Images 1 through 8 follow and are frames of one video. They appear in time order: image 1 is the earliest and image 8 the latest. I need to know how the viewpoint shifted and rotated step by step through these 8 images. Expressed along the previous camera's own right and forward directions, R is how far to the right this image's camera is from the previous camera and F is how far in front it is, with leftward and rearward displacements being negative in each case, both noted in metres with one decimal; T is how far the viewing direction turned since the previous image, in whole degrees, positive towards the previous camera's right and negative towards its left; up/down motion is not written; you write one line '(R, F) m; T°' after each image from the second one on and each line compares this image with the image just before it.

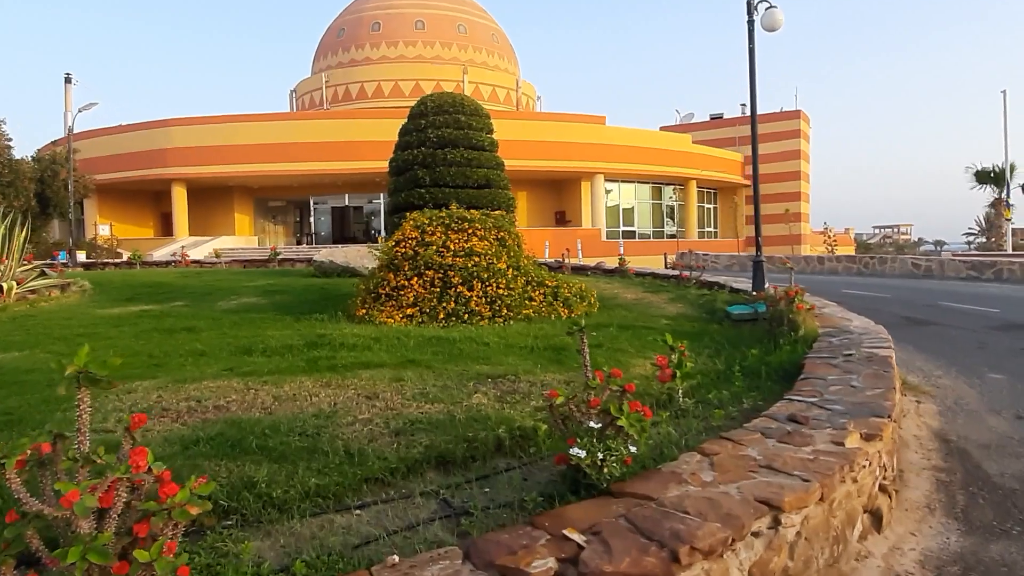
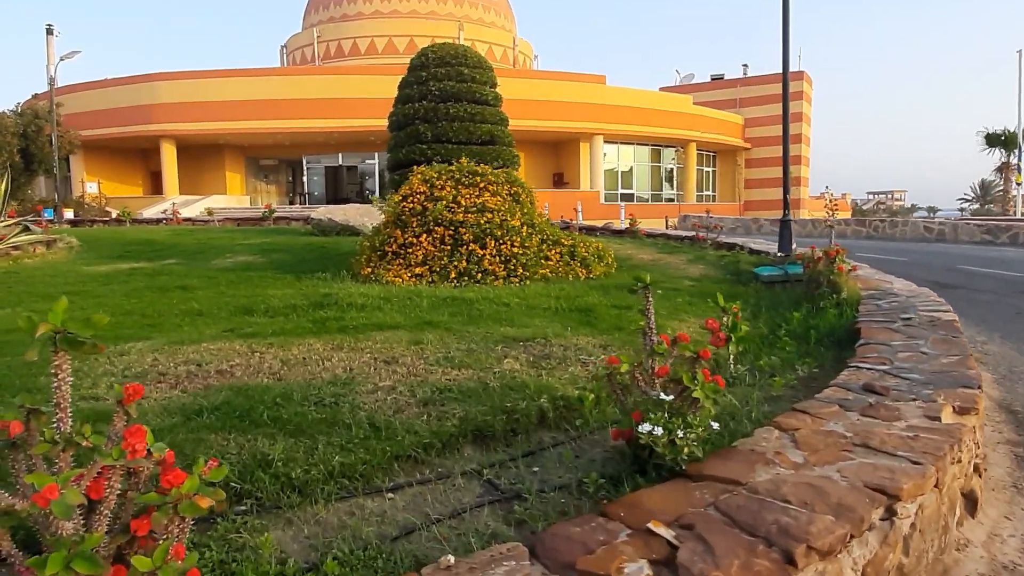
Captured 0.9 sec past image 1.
(-0.3, +0.5) m; +1°
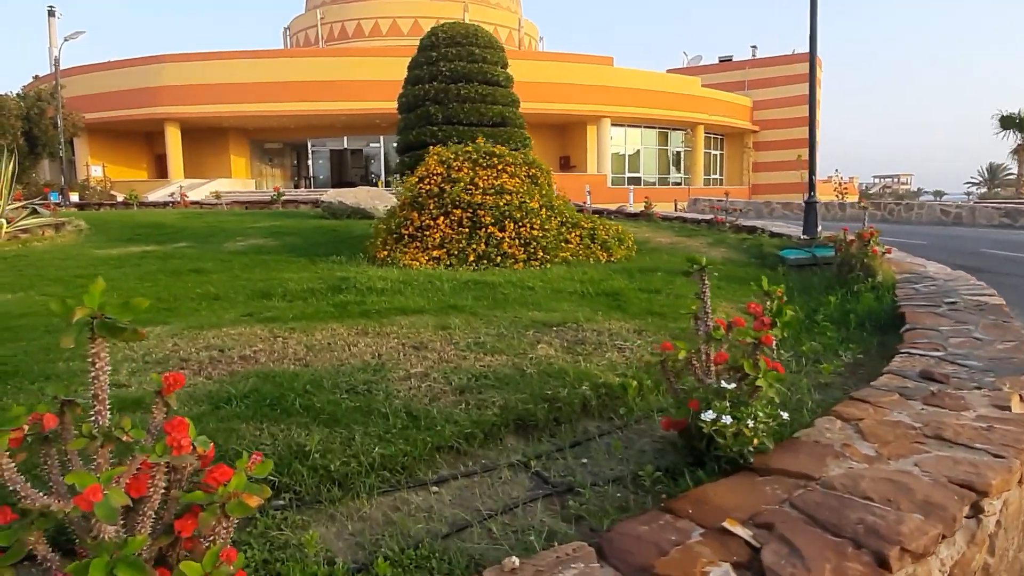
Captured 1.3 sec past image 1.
(-0.2, +0.2) m; 0°
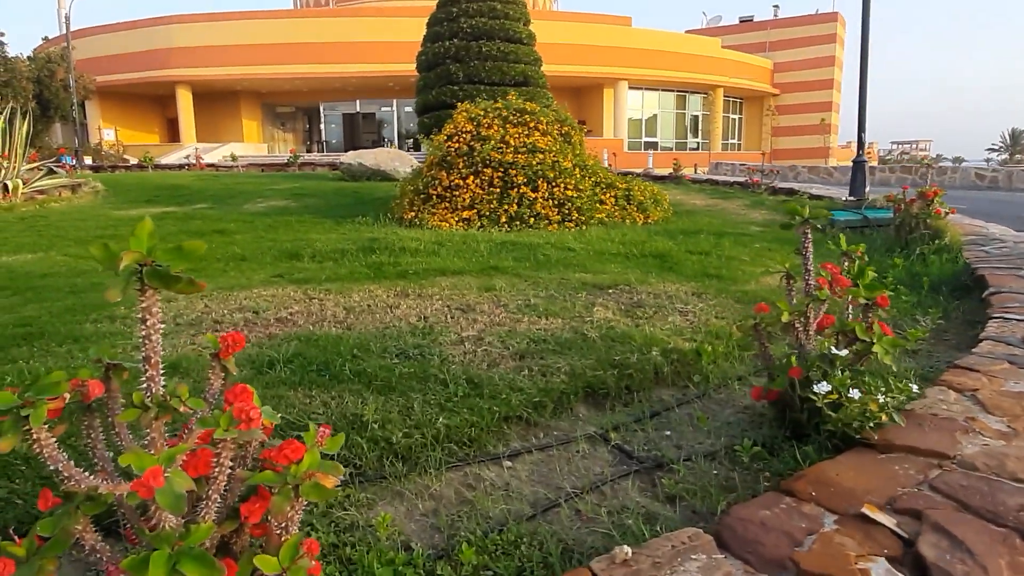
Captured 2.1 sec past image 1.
(-0.3, +0.3) m; -1°
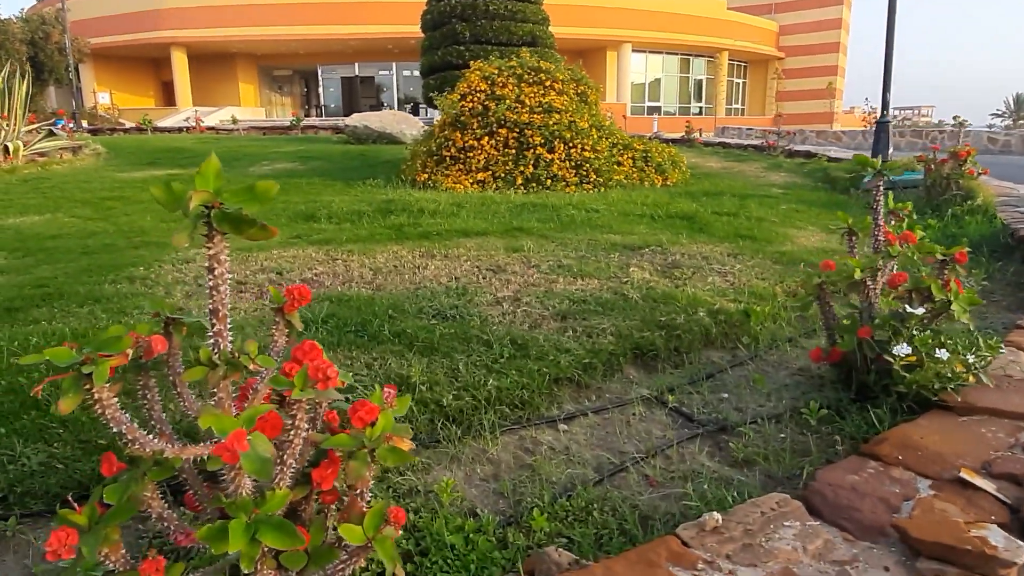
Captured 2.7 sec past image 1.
(-0.2, +0.1) m; 0°
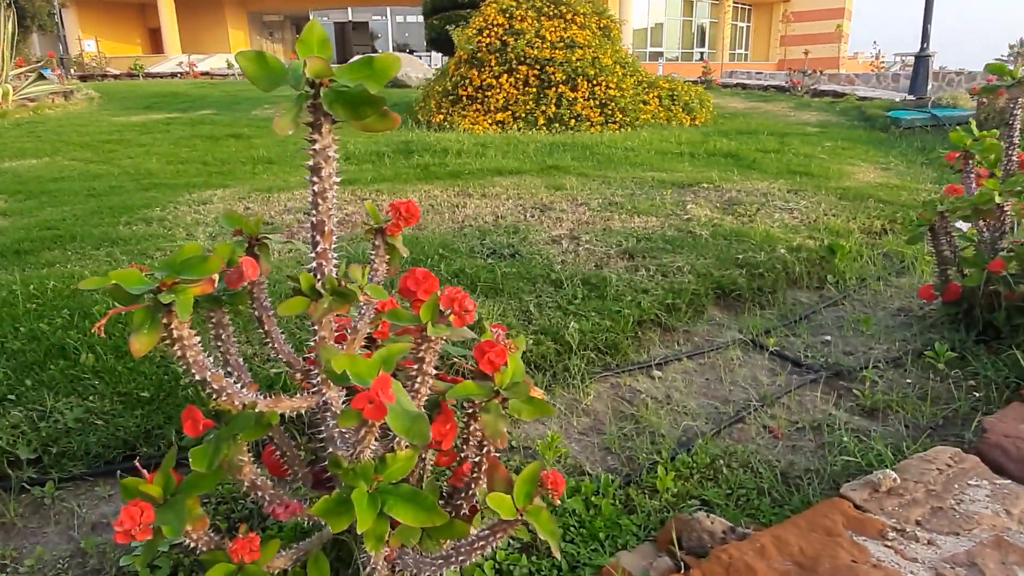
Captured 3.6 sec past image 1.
(-0.3, +0.3) m; 0°
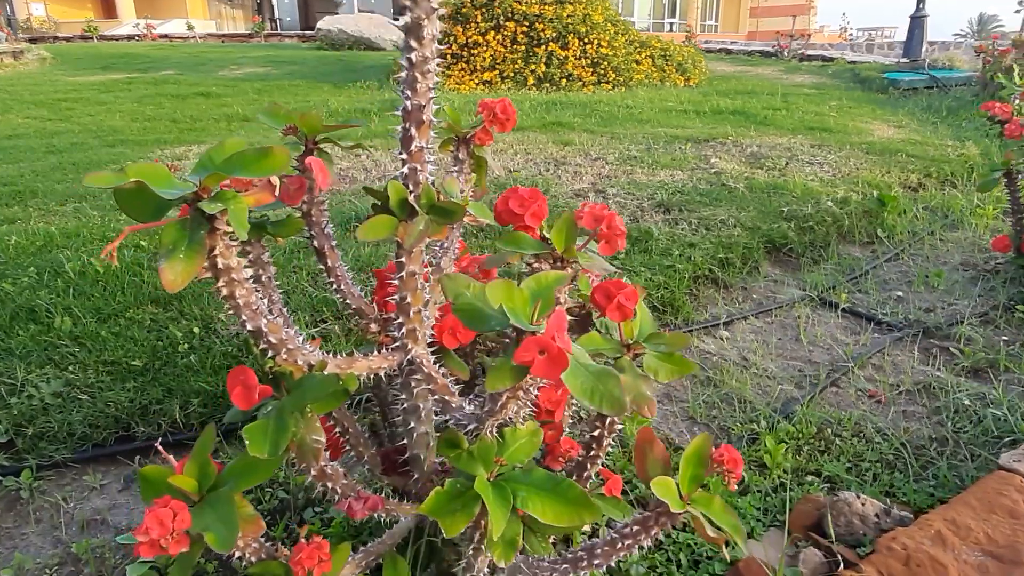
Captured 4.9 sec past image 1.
(-0.2, +0.3) m; +3°
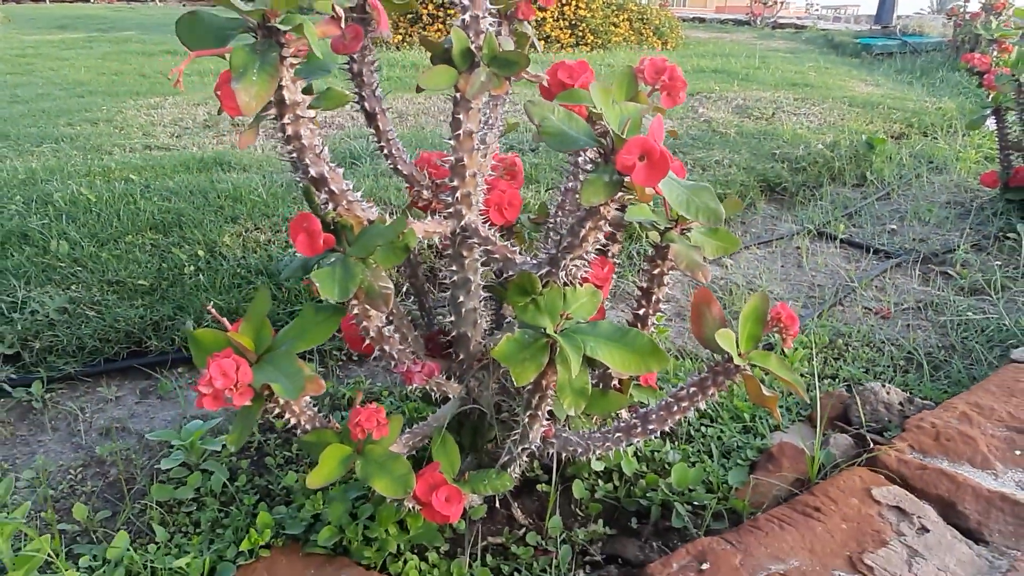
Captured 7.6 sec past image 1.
(-0.1, 0.0) m; +3°
